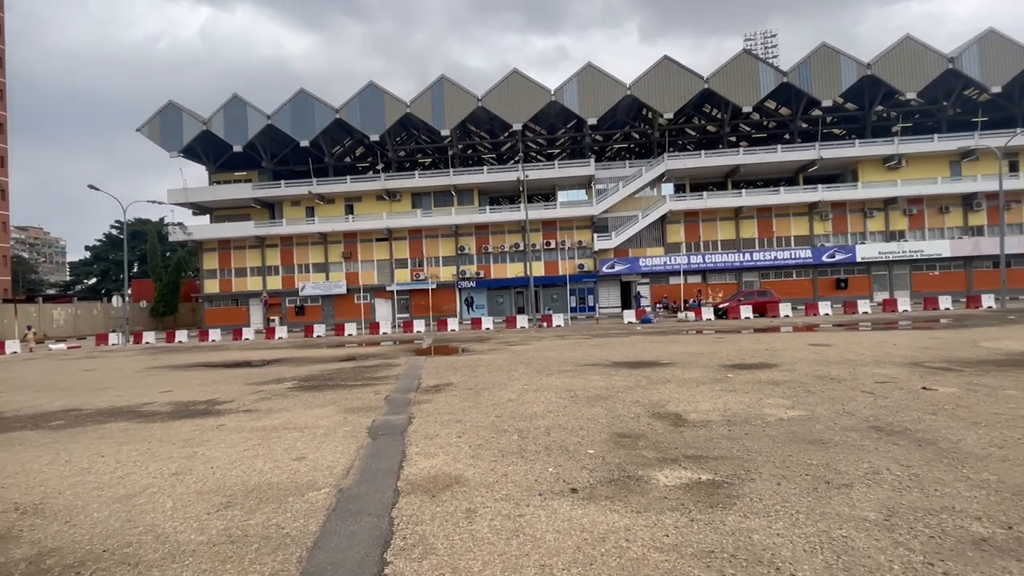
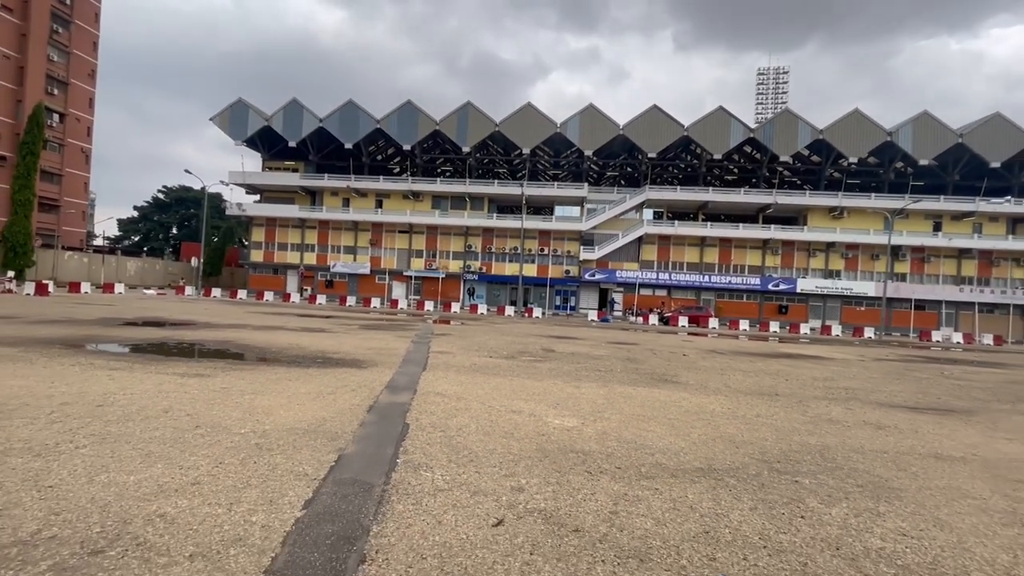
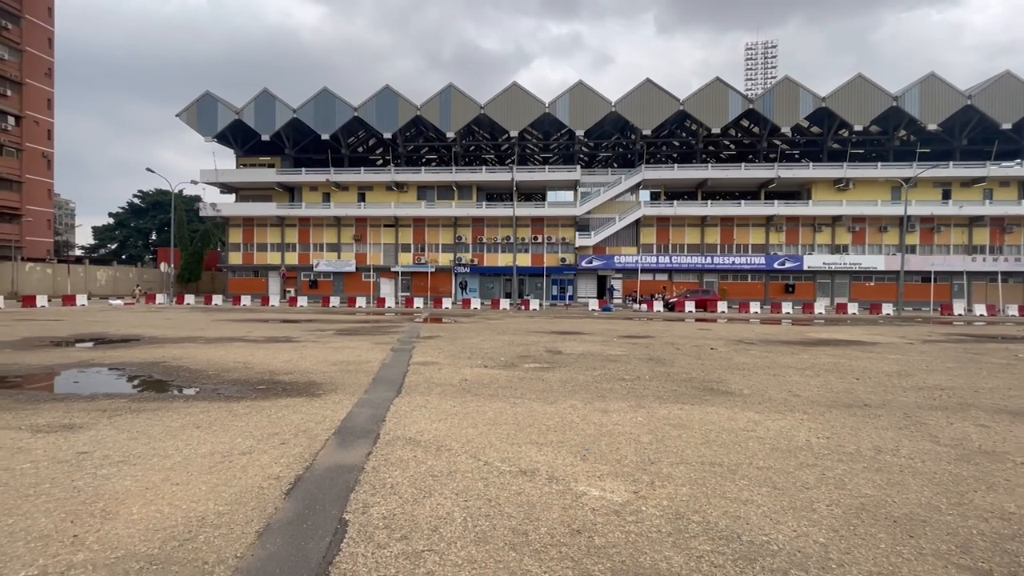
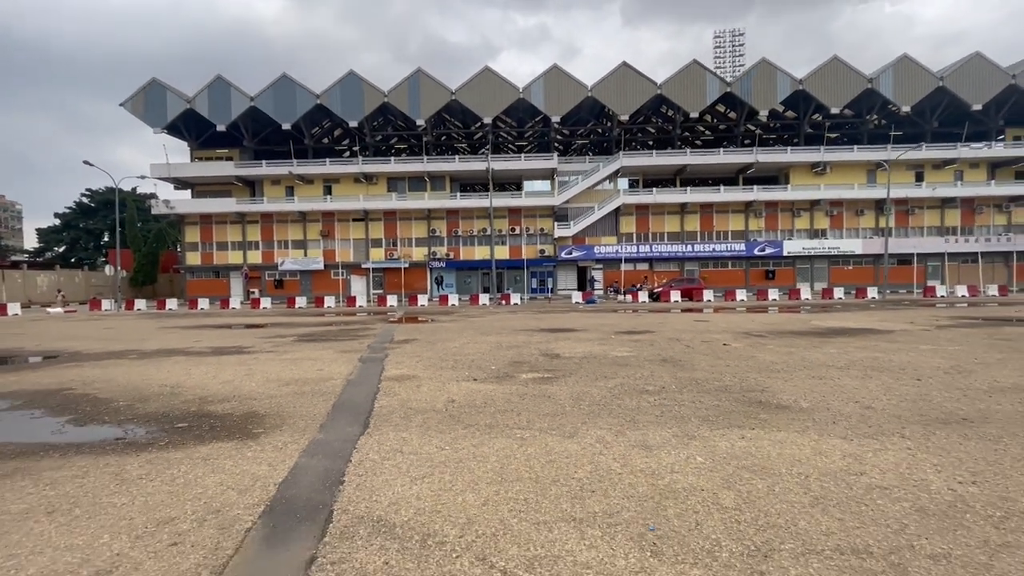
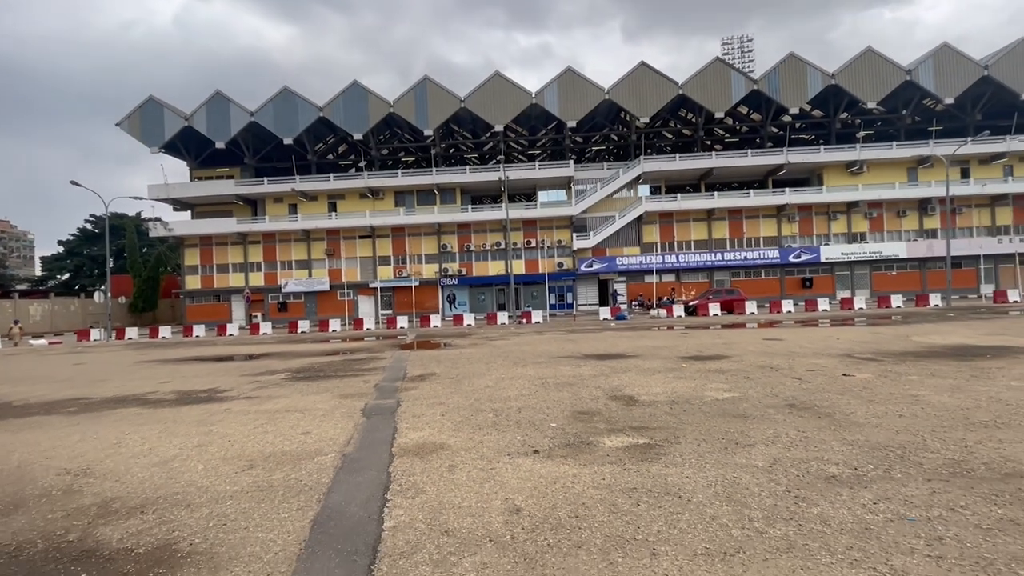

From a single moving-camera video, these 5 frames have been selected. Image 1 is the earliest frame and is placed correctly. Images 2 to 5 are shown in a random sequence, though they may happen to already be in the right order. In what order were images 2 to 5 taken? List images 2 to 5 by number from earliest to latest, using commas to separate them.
5, 4, 3, 2
